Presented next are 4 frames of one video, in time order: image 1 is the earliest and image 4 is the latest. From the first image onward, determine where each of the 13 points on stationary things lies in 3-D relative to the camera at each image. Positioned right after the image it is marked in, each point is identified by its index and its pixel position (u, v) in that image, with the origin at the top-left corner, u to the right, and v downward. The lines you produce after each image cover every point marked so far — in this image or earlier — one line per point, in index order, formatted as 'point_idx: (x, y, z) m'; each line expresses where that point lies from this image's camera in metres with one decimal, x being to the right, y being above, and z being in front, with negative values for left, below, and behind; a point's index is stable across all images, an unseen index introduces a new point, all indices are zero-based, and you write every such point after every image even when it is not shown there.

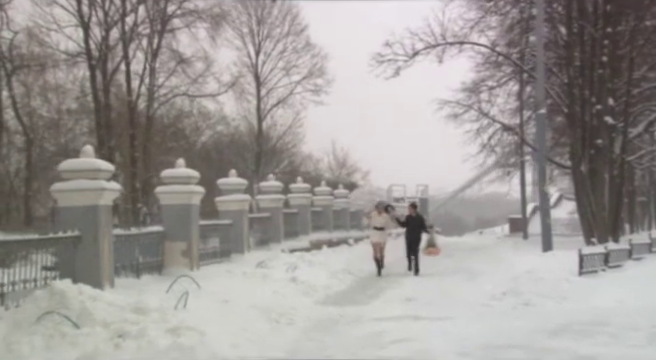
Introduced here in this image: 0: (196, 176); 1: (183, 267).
0: (-2.7, +0.1, +15.1) m
1: (-2.8, -1.7, +14.7) m
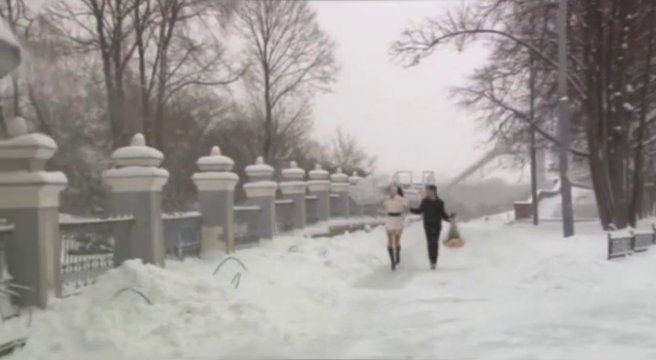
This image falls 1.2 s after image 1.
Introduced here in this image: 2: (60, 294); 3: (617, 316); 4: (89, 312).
0: (-2.0, +0.4, +15.7) m
1: (-2.2, -1.4, +15.3) m
2: (-3.0, -1.3, +8.4) m
3: (+3.1, -1.5, +8.1) m
4: (-2.5, -1.4, +7.9) m
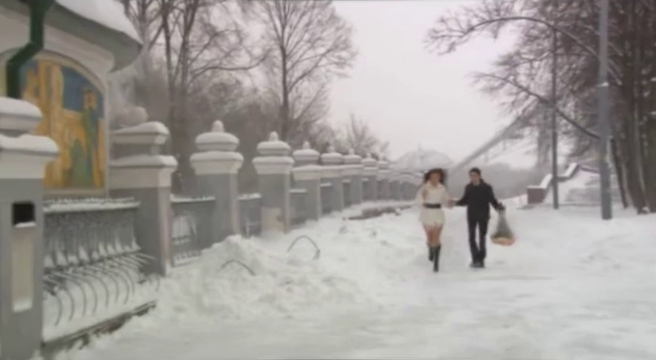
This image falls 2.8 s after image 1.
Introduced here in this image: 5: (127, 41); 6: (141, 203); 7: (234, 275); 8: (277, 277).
0: (-0.9, +0.7, +16.6) m
1: (-1.1, -1.1, +16.2) m
2: (-1.9, -1.0, +9.3) m
3: (+4.2, -1.3, +9.0) m
4: (-1.5, -1.2, +8.8) m
5: (-2.2, +1.5, +8.2) m
6: (-2.2, -0.3, +8.7) m
7: (-1.1, -1.2, +9.0) m
8: (-0.6, -1.2, +9.1) m
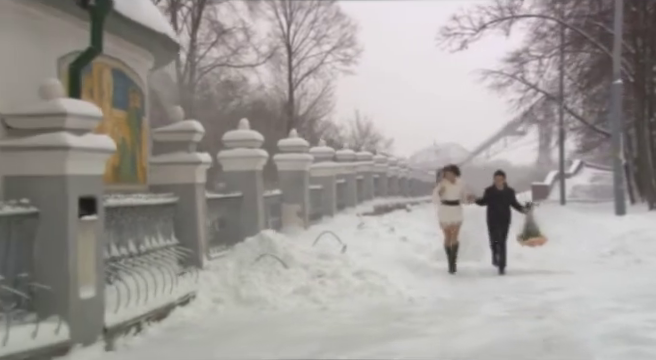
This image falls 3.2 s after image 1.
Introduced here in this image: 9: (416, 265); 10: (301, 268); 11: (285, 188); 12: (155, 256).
0: (-0.5, +0.8, +16.9) m
1: (-0.6, -1.0, +16.5) m
2: (-1.5, -1.0, +9.7) m
3: (+4.6, -1.2, +9.3) m
4: (-1.1, -1.1, +9.2) m
5: (-1.8, +1.6, +8.6) m
6: (-1.8, -0.2, +9.0) m
7: (-0.7, -1.1, +9.4) m
8: (-0.2, -1.1, +9.5) m
9: (+1.4, -1.4, +12.2) m
10: (-0.3, -1.1, +9.5) m
11: (-1.0, -0.2, +16.7) m
12: (-1.9, -0.8, +8.1) m
